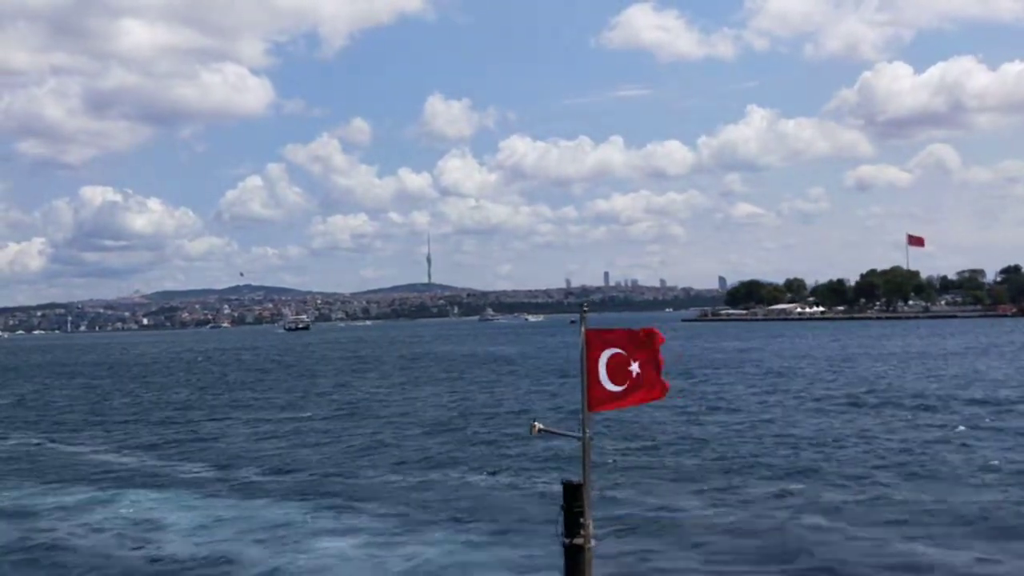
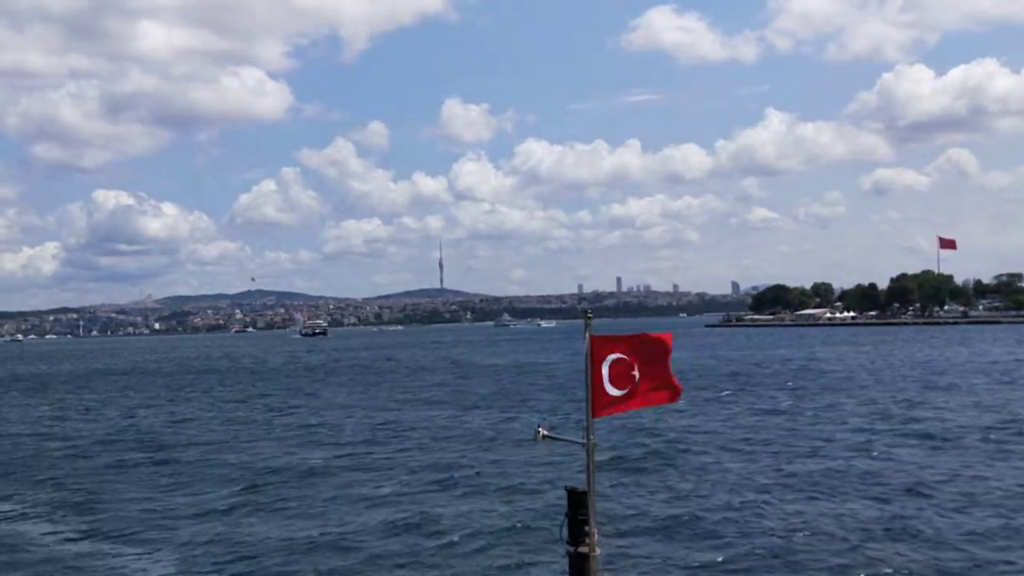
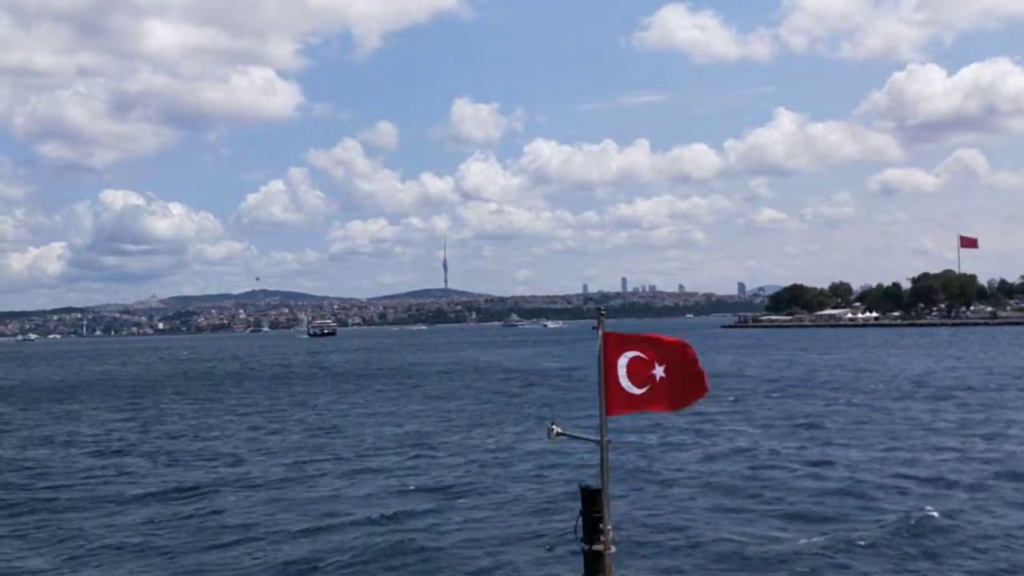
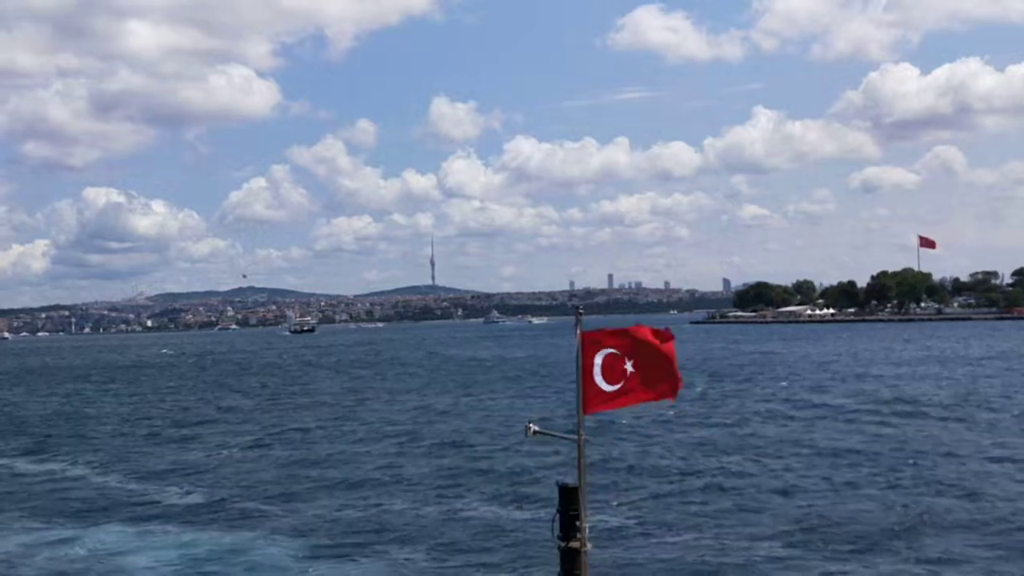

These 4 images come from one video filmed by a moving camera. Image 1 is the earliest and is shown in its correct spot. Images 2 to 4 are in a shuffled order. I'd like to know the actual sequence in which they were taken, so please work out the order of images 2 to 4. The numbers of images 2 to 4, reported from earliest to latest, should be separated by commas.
4, 2, 3
